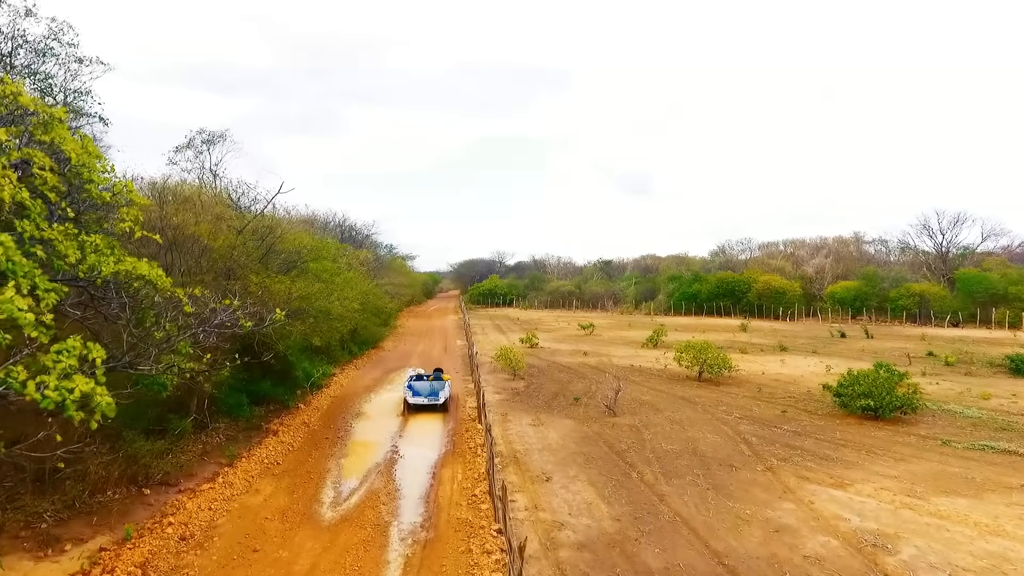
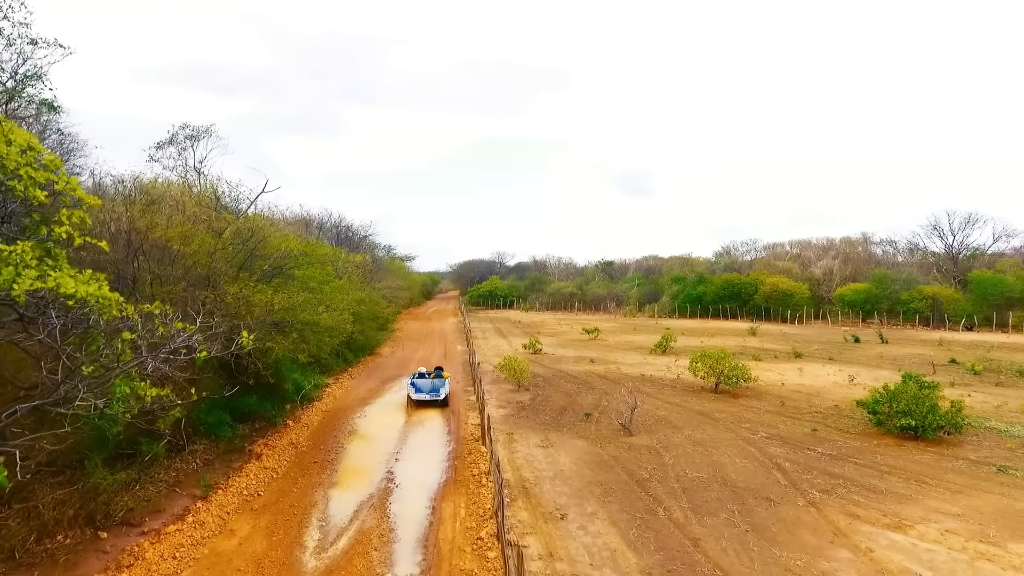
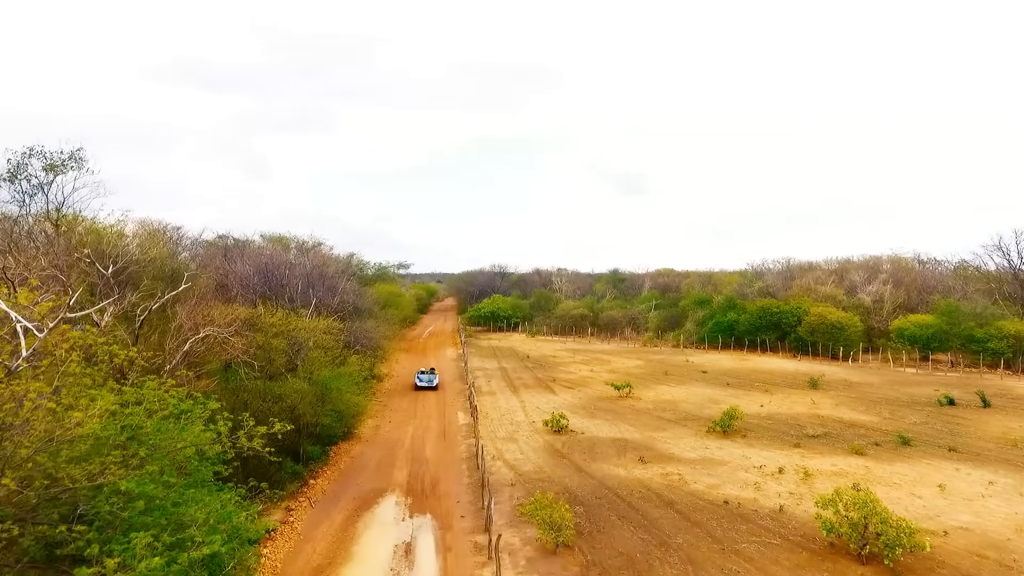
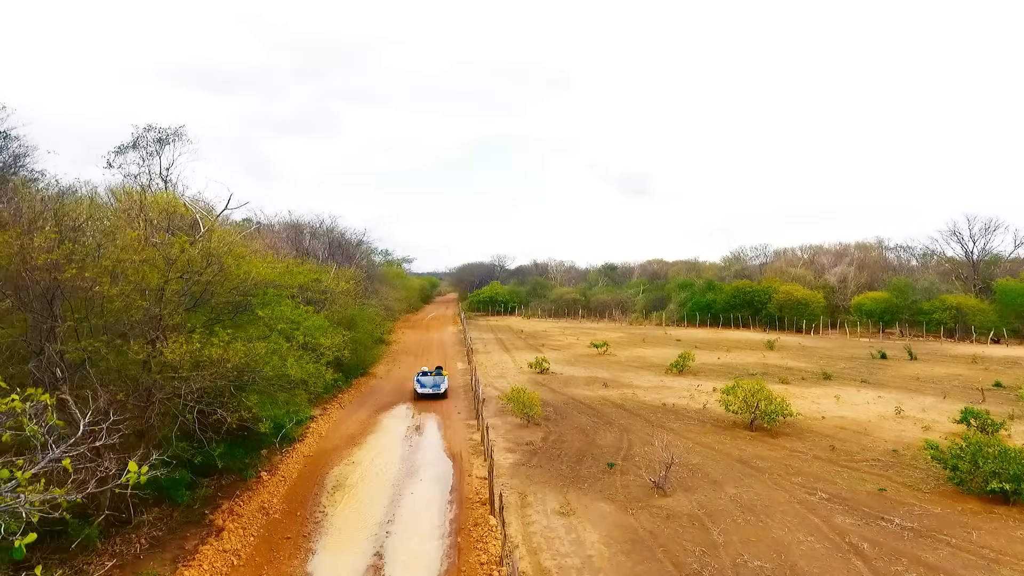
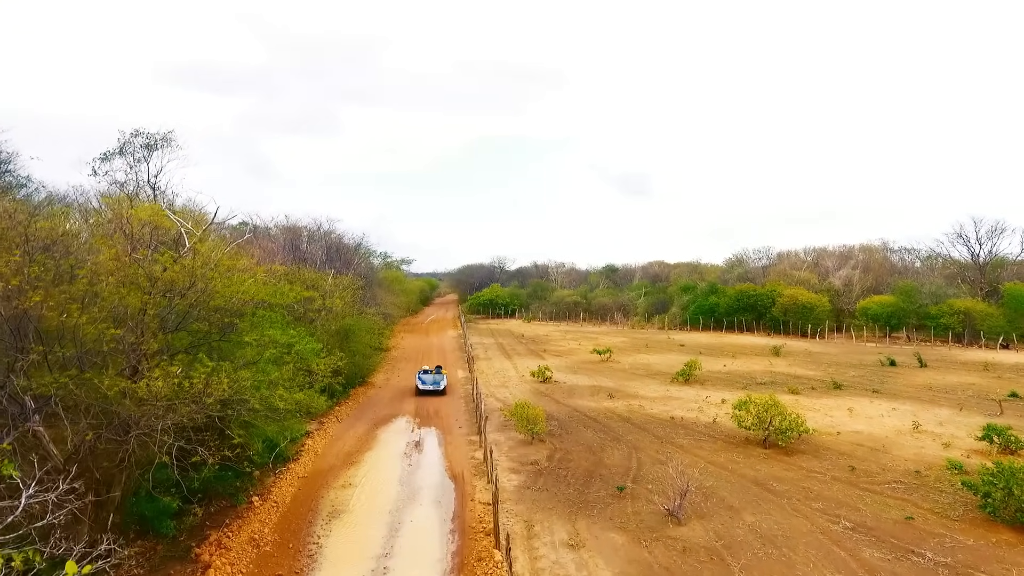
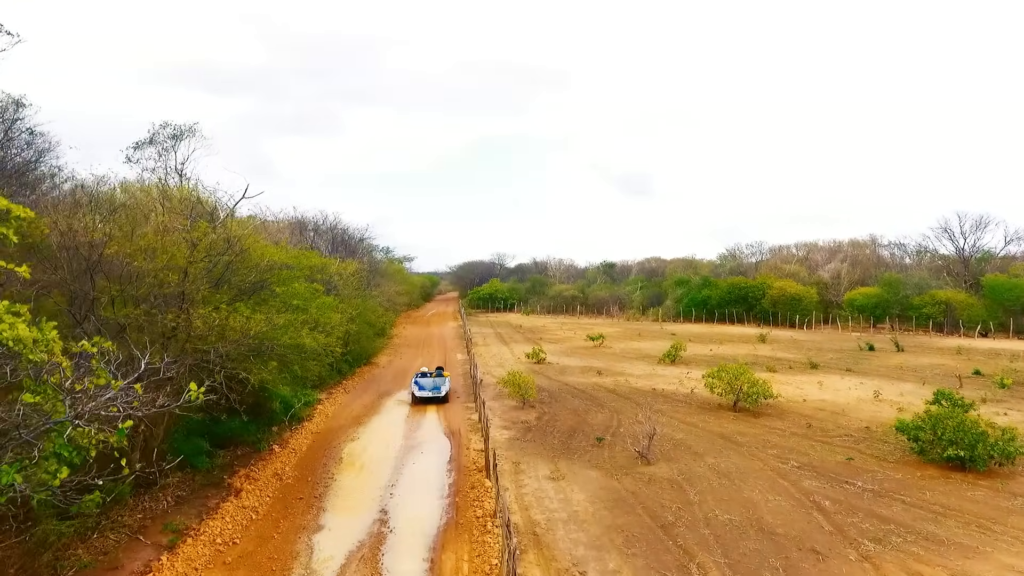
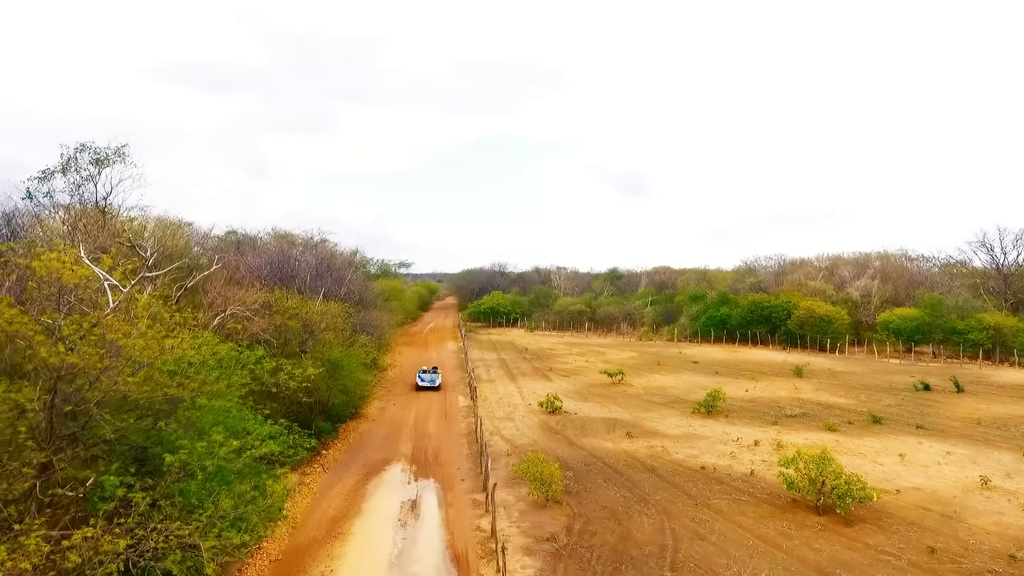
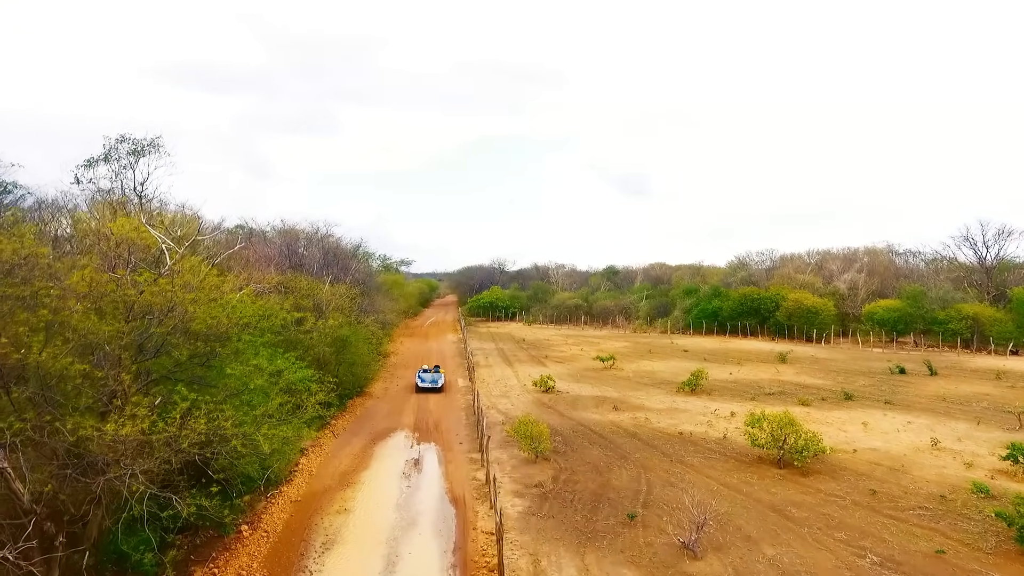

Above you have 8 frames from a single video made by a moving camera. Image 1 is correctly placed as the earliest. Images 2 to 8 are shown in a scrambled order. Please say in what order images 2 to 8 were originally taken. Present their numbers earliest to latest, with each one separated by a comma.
2, 6, 4, 5, 8, 7, 3
